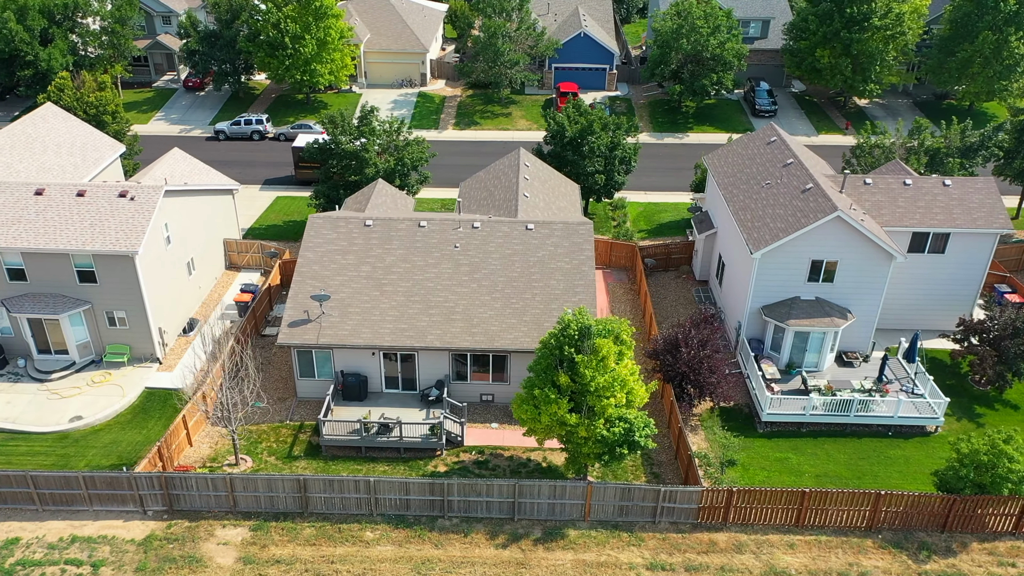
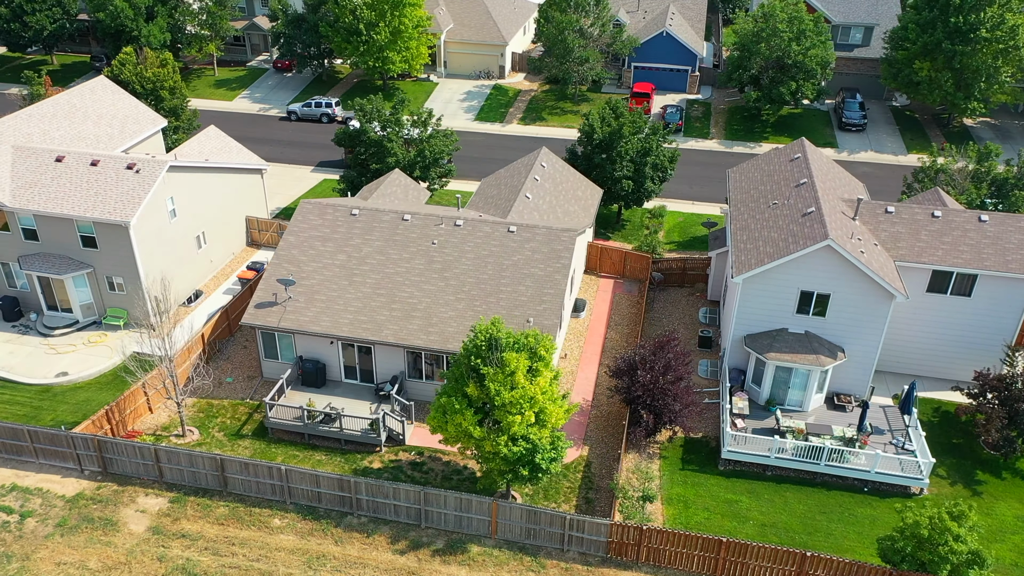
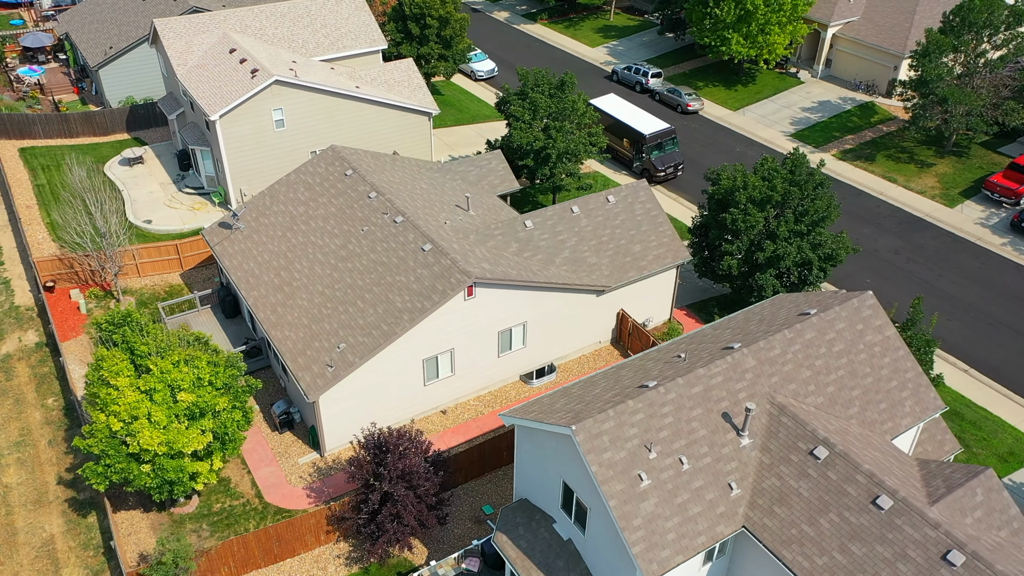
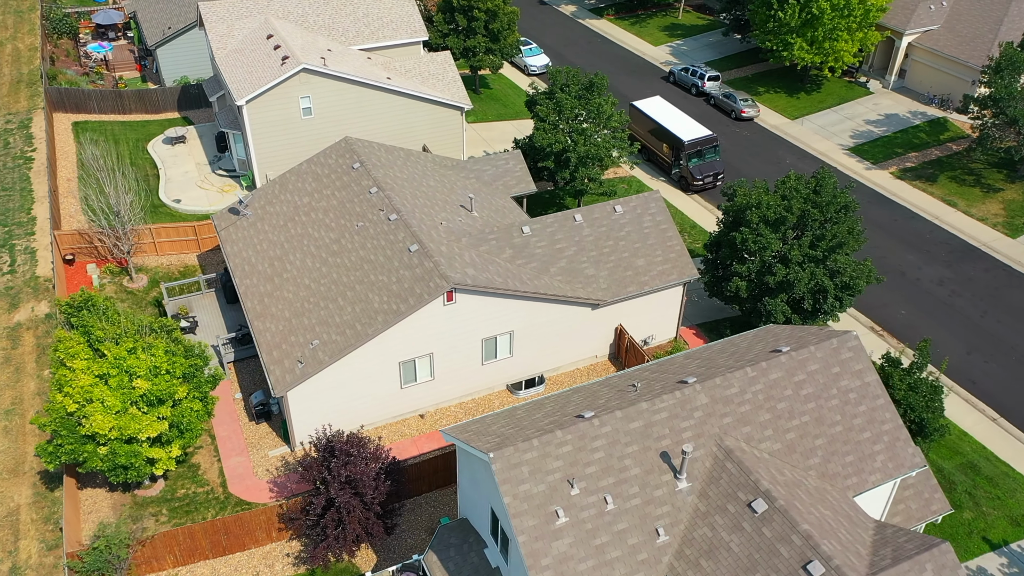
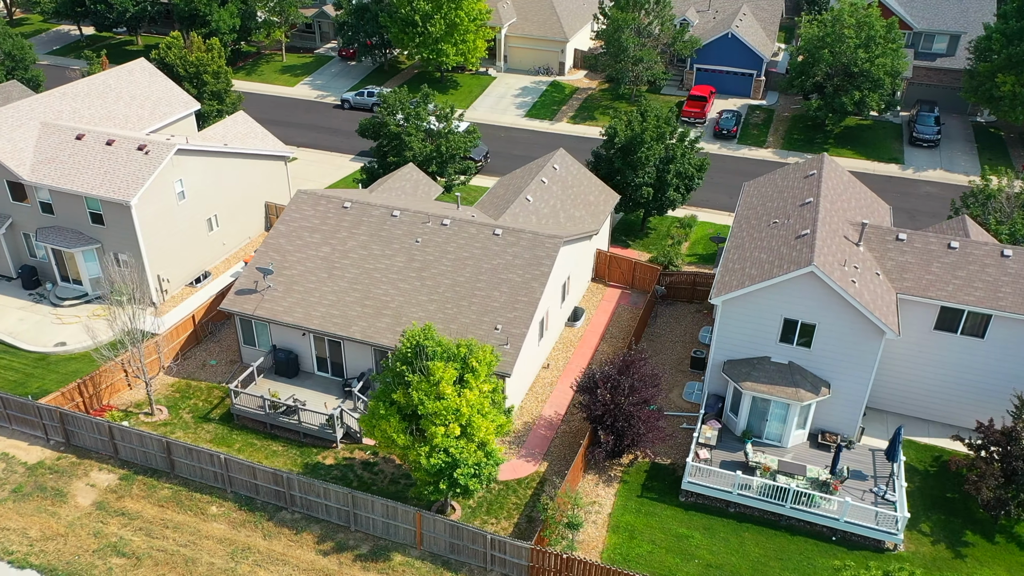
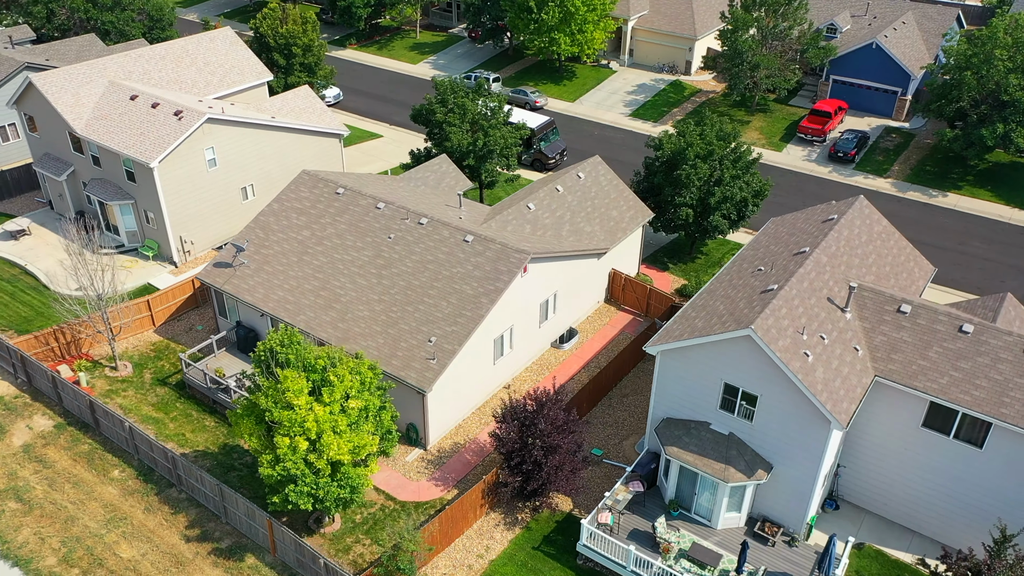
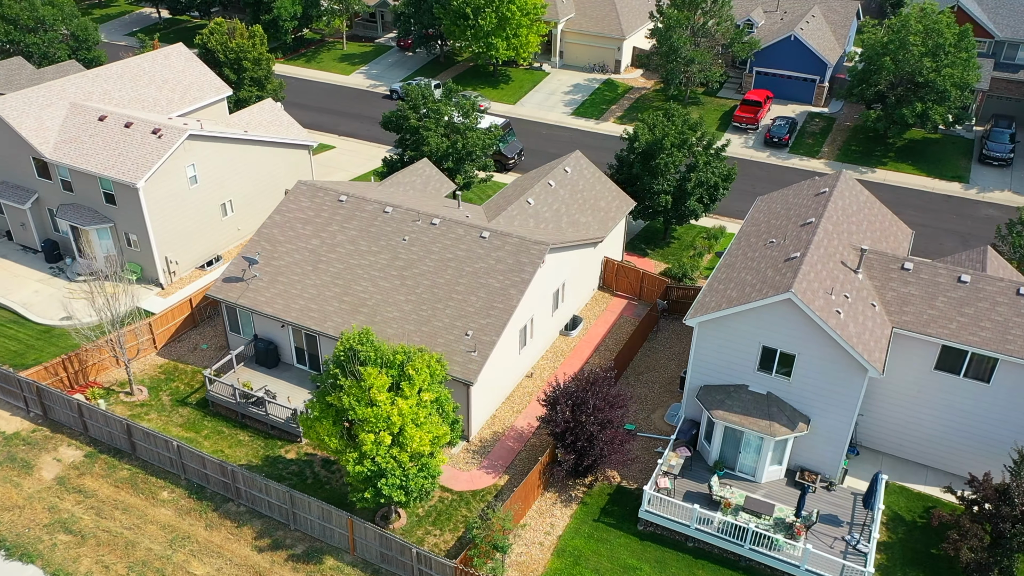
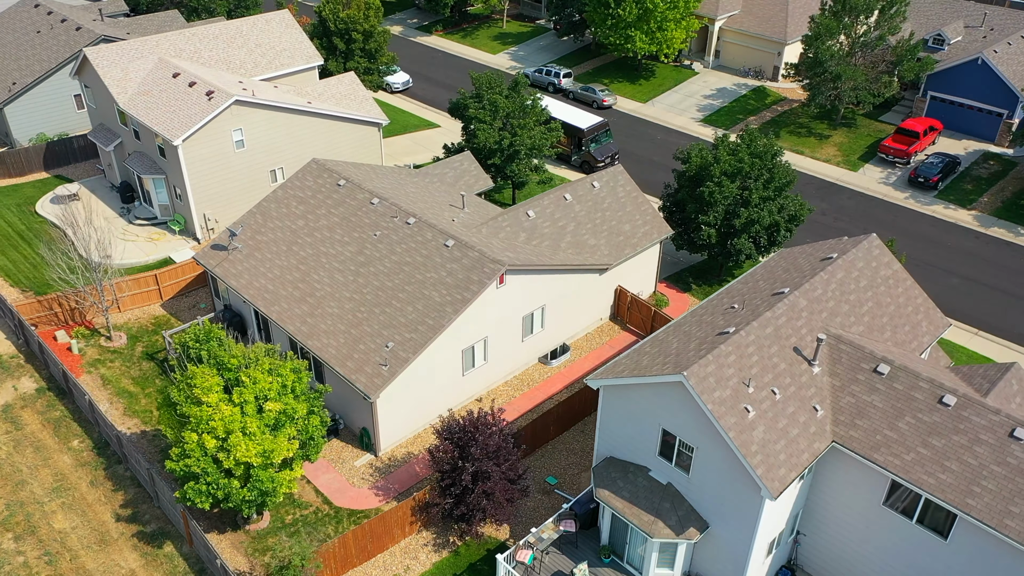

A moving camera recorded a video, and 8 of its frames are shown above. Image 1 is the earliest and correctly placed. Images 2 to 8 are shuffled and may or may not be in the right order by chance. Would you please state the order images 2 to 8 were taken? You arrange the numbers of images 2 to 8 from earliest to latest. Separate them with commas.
2, 5, 7, 6, 8, 3, 4
